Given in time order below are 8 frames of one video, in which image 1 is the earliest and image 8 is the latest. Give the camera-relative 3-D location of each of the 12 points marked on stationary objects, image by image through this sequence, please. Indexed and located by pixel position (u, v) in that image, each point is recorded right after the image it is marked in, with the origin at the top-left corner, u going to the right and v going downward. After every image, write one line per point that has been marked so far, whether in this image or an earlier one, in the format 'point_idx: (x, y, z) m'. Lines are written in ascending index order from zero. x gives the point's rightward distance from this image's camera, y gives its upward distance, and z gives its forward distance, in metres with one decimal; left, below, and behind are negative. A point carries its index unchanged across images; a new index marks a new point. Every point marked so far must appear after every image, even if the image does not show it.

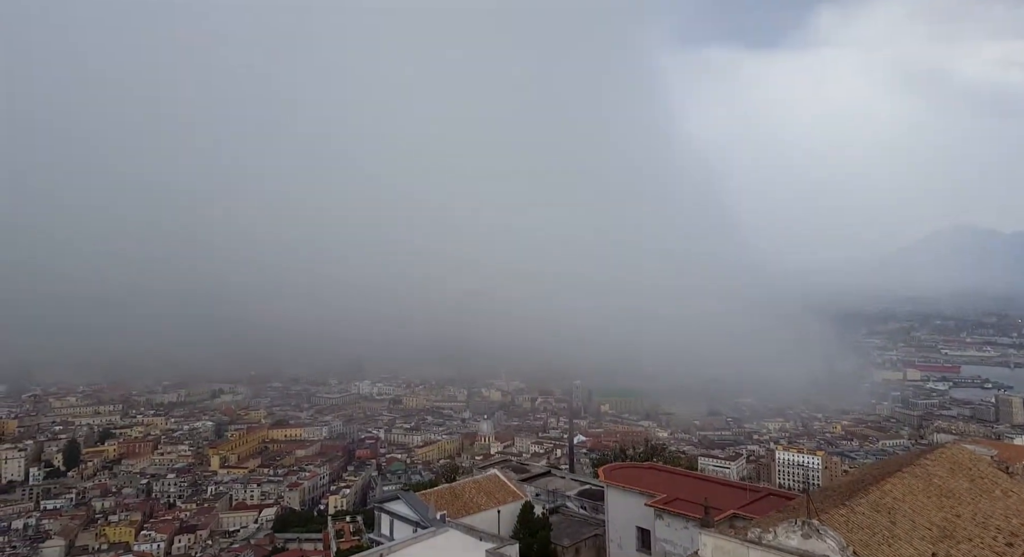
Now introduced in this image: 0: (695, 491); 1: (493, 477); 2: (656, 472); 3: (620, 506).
0: (+4.1, -4.7, +15.1) m
1: (-0.5, -6.4, +21.6) m
2: (+3.5, -4.7, +16.6) m
3: (+2.6, -5.3, +15.7) m
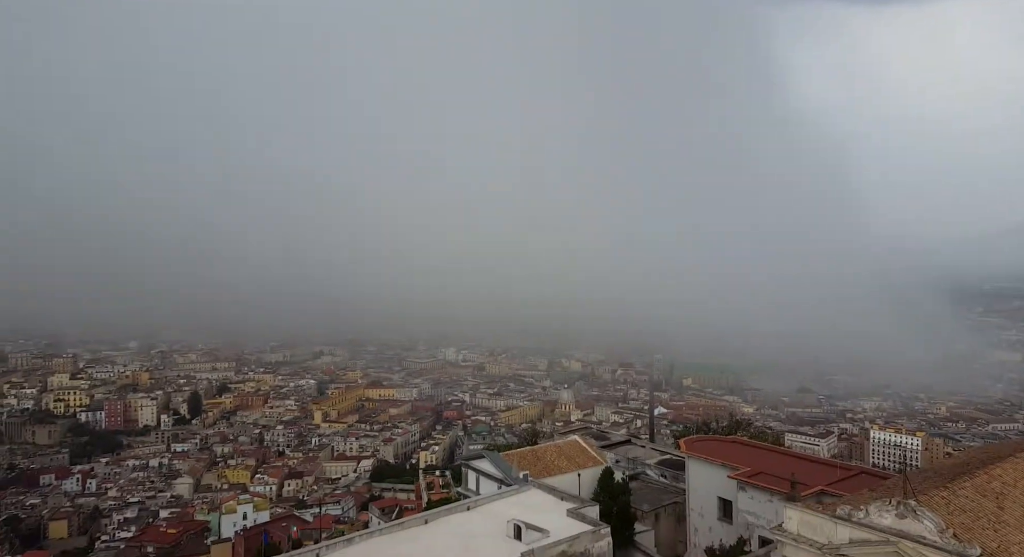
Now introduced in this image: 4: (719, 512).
0: (+6.0, -4.1, +15.0) m
1: (+2.1, -5.5, +22.2) m
2: (+5.6, -4.1, +16.6) m
3: (+4.5, -4.6, +15.9) m
4: (+4.8, -5.4, +15.5) m
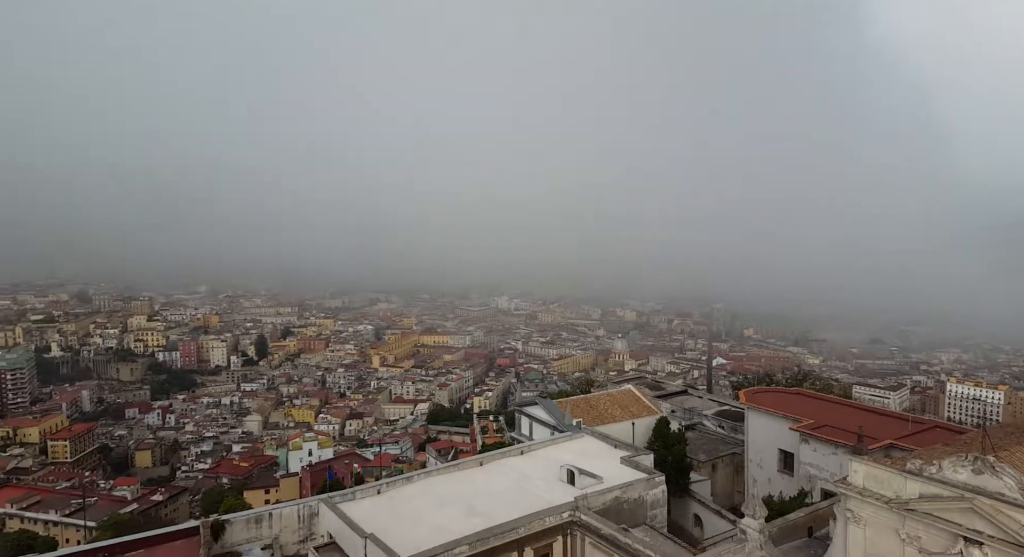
0: (+7.2, -3.0, +14.6) m
1: (+3.9, -3.8, +22.1) m
2: (+7.0, -2.8, +16.3) m
3: (+5.9, -3.4, +15.6) m
4: (+6.1, -4.2, +15.3) m
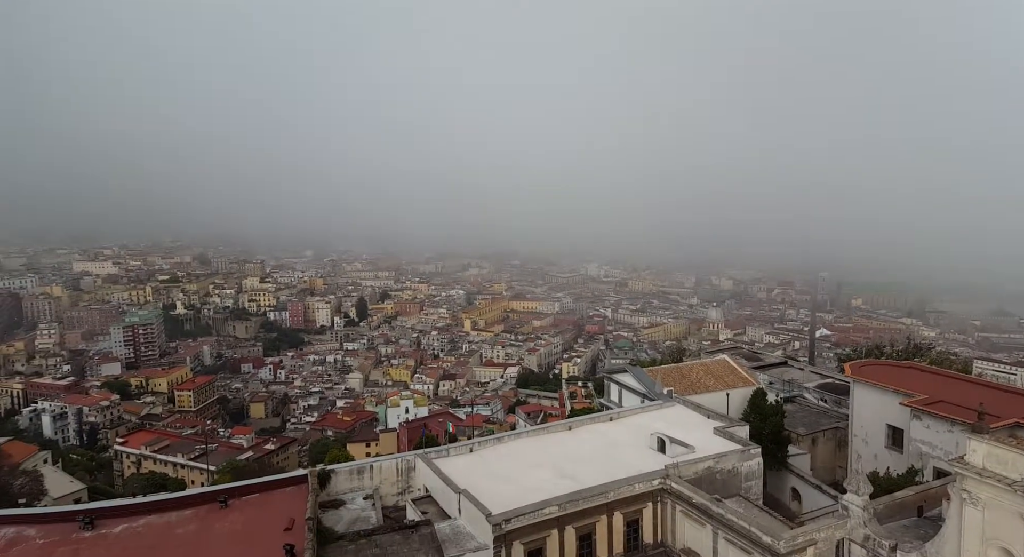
0: (+9.2, -2.3, +13.7) m
1: (+6.9, -2.7, +21.6) m
2: (+9.1, -2.1, +15.3) m
3: (+8.0, -2.7, +14.9) m
4: (+8.1, -3.5, +14.6) m
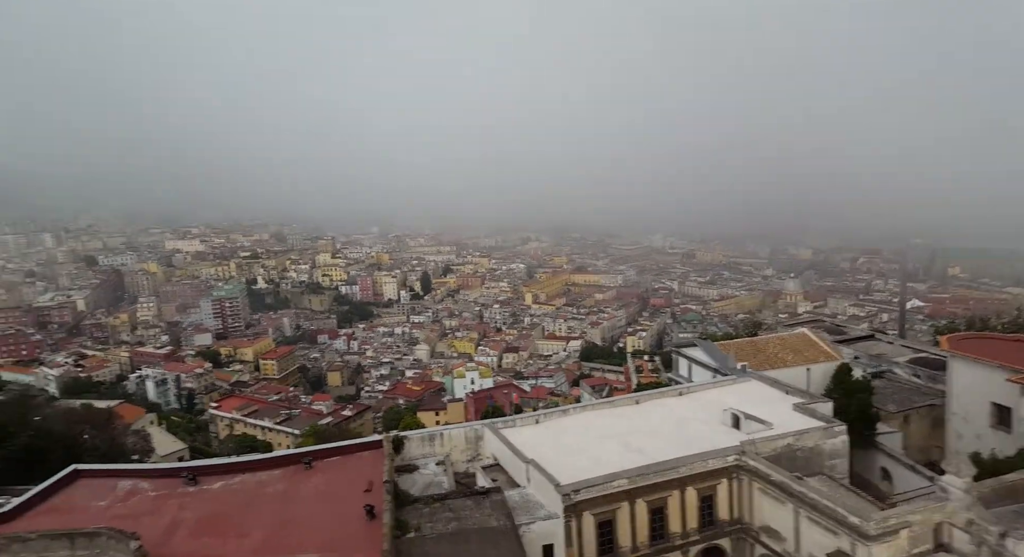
0: (+10.6, -1.7, +12.5) m
1: (+9.0, -1.8, +20.6) m
2: (+10.7, -1.4, +14.2) m
3: (+9.5, -2.0, +13.9) m
4: (+9.7, -2.8, +13.6) m
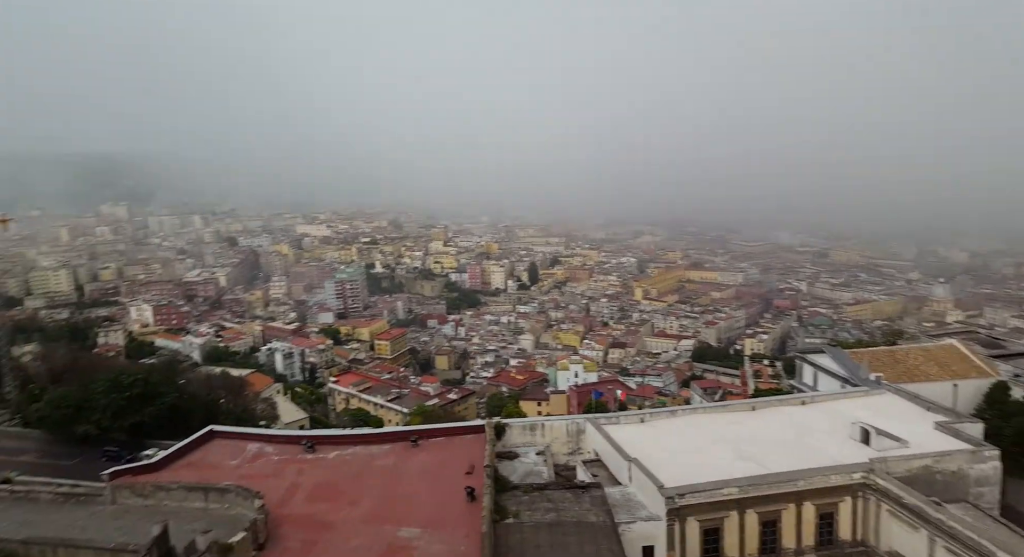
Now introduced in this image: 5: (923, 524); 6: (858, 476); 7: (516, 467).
0: (+12.4, -2.0, +10.3) m
1: (+12.1, -2.0, +18.5) m
2: (+12.8, -1.6, +11.9) m
3: (+11.5, -2.2, +11.8) m
4: (+11.6, -3.1, +11.5) m
5: (+7.6, -4.5, +12.3) m
6: (+6.9, -3.9, +13.4) m
7: (+0.1, -3.9, +14.1) m
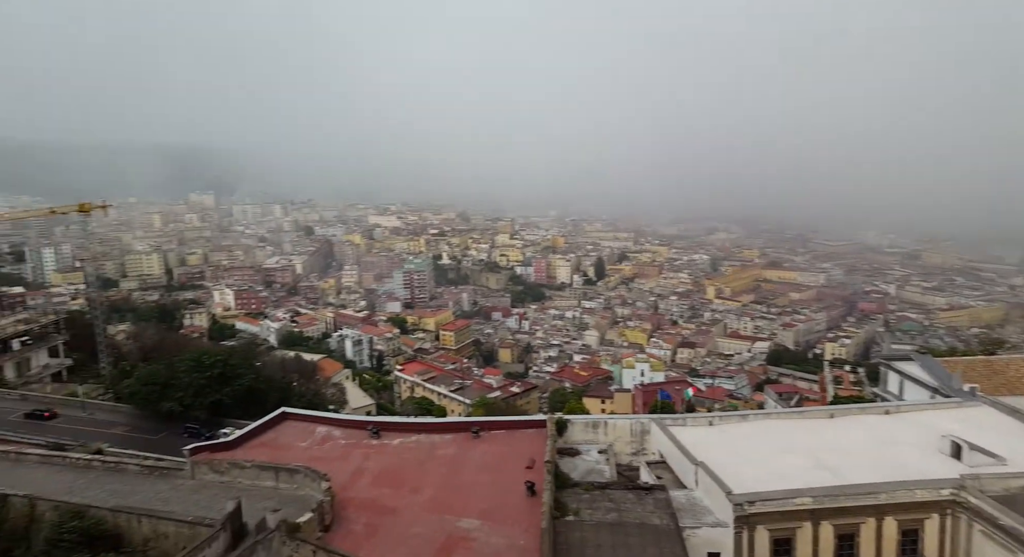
0: (+13.3, -2.2, +8.8) m
1: (+13.8, -2.1, +17.0) m
2: (+13.8, -1.9, +10.3) m
3: (+12.5, -2.4, +10.3) m
4: (+12.5, -3.2, +10.0) m
5: (+8.6, -4.6, +11.3) m
6: (+8.1, -3.9, +12.4) m
7: (+1.3, -3.8, +13.8) m
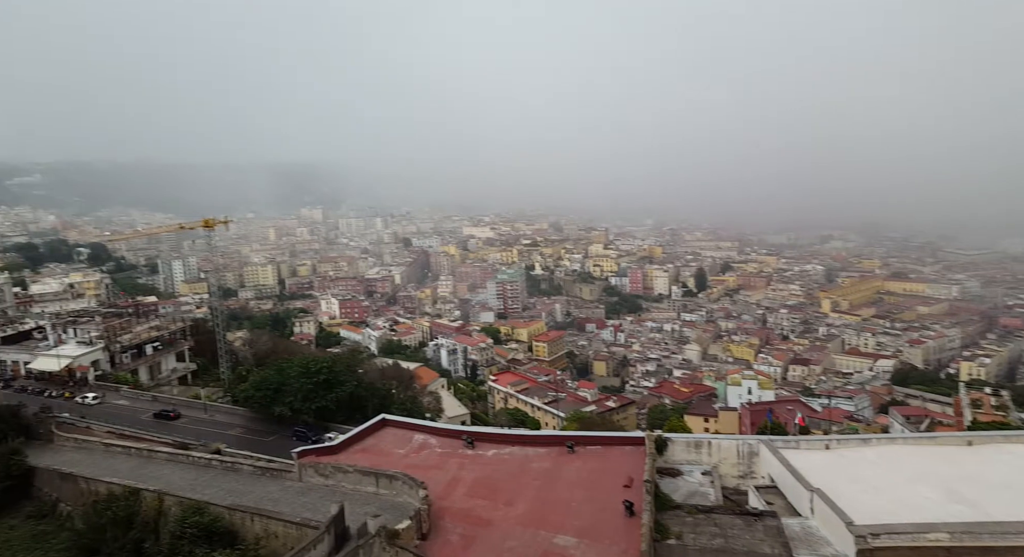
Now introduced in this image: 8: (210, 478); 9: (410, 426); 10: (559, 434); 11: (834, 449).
0: (+14.4, -2.3, +6.4) m
1: (+16.1, -2.4, +14.5) m
2: (+15.1, -2.0, +7.9) m
3: (+13.9, -2.6, +8.1) m
4: (+13.8, -3.4, +7.8) m
5: (+10.1, -4.7, +9.6) m
6: (+9.8, -4.1, +10.8) m
7: (+3.3, -4.0, +13.1) m
8: (-6.0, -3.9, +13.2) m
9: (-2.2, -3.2, +14.5) m
10: (+0.9, -3.0, +13.3) m
11: (+6.9, -3.6, +14.3) m
